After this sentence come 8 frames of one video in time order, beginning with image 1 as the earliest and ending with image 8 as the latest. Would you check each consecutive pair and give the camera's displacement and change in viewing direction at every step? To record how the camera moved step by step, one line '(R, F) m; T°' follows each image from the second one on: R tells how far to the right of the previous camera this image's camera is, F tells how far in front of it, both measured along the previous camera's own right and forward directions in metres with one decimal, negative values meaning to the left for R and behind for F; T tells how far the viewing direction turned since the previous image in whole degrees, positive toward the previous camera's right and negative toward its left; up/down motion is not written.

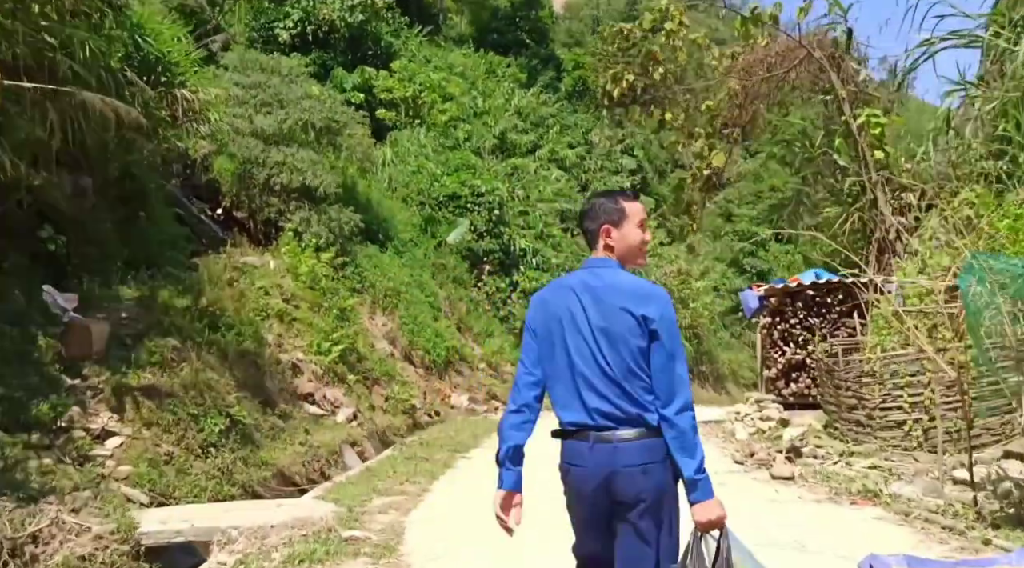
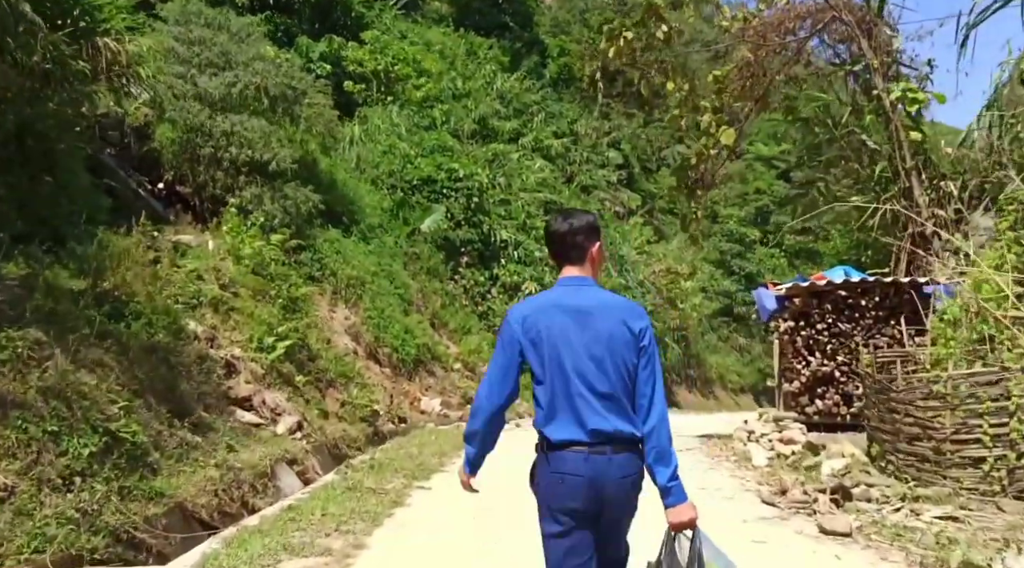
(0.0, +1.9) m; +1°
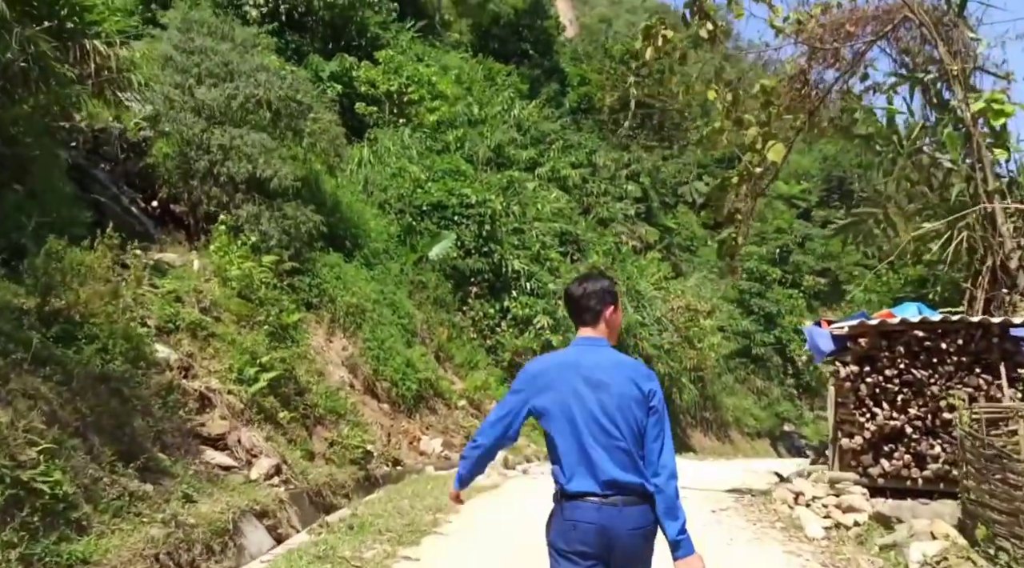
(0.0, +1.1) m; -1°
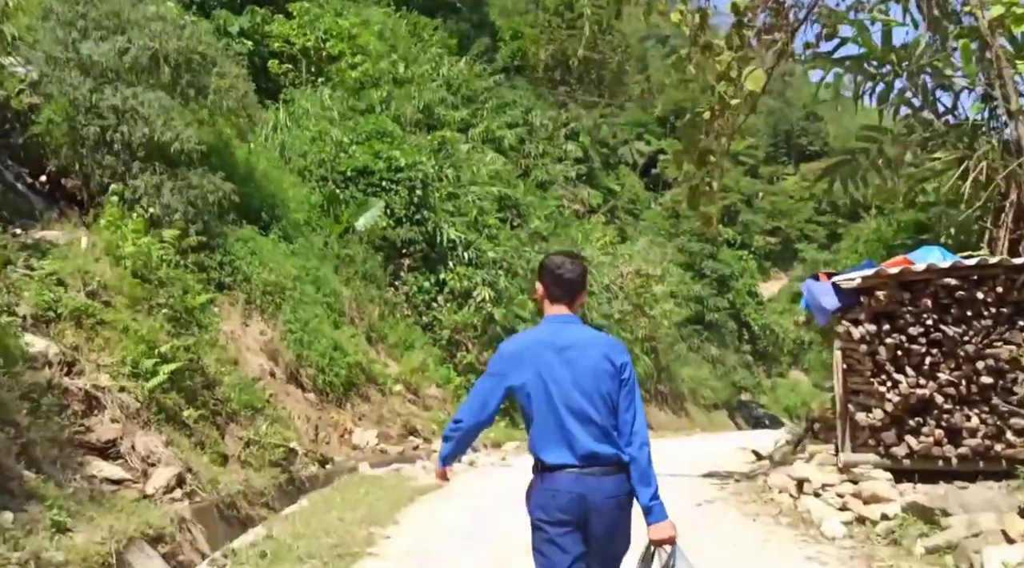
(-0.1, +1.3) m; +4°
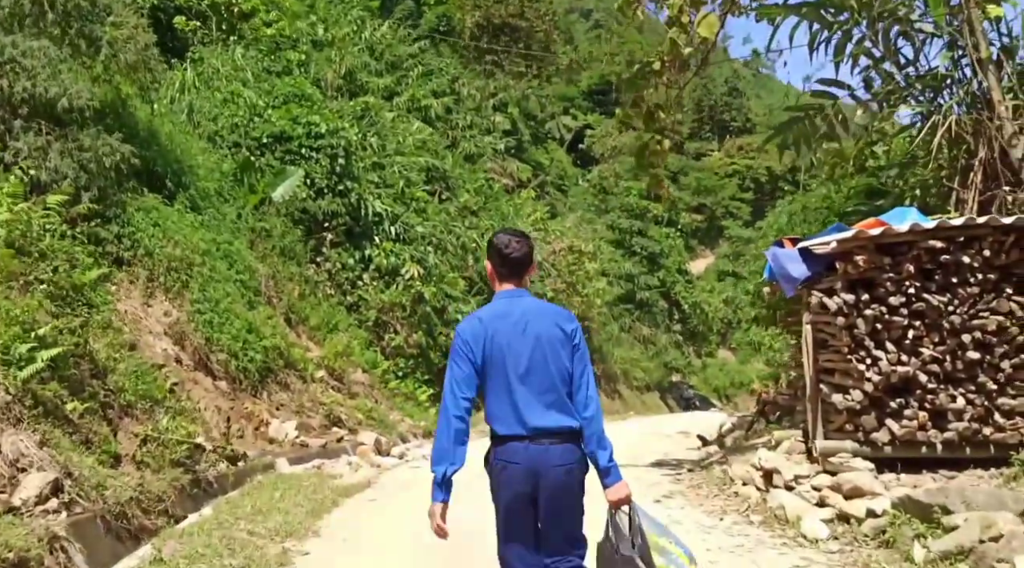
(-0.1, +1.0) m; +5°
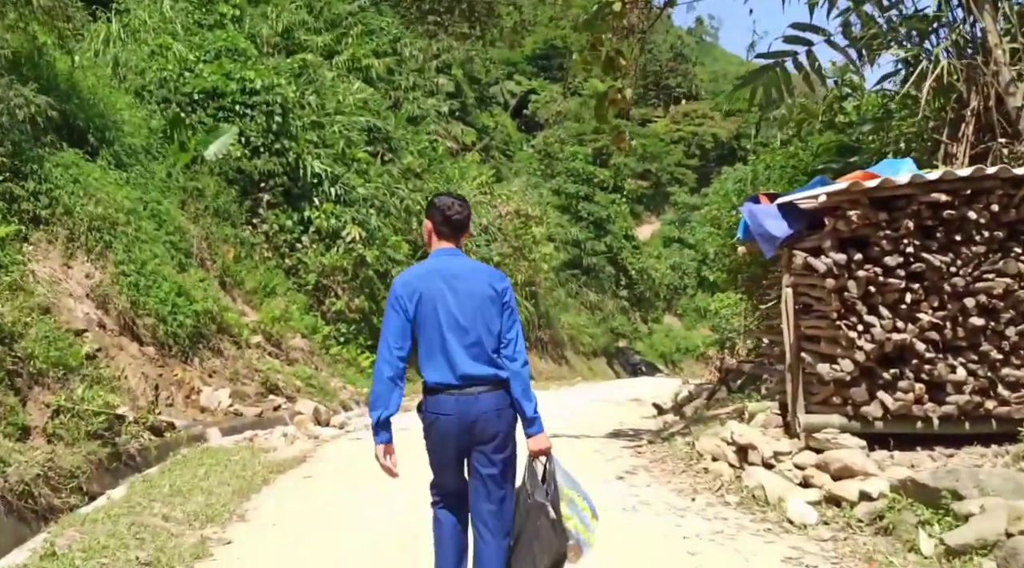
(0.0, +0.4) m; +3°
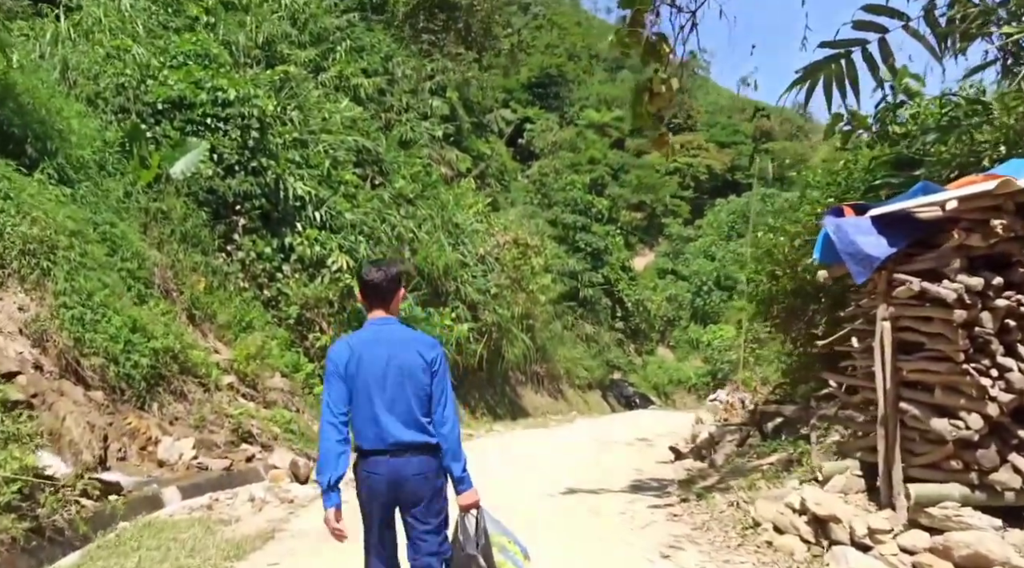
(-0.1, +1.1) m; +1°
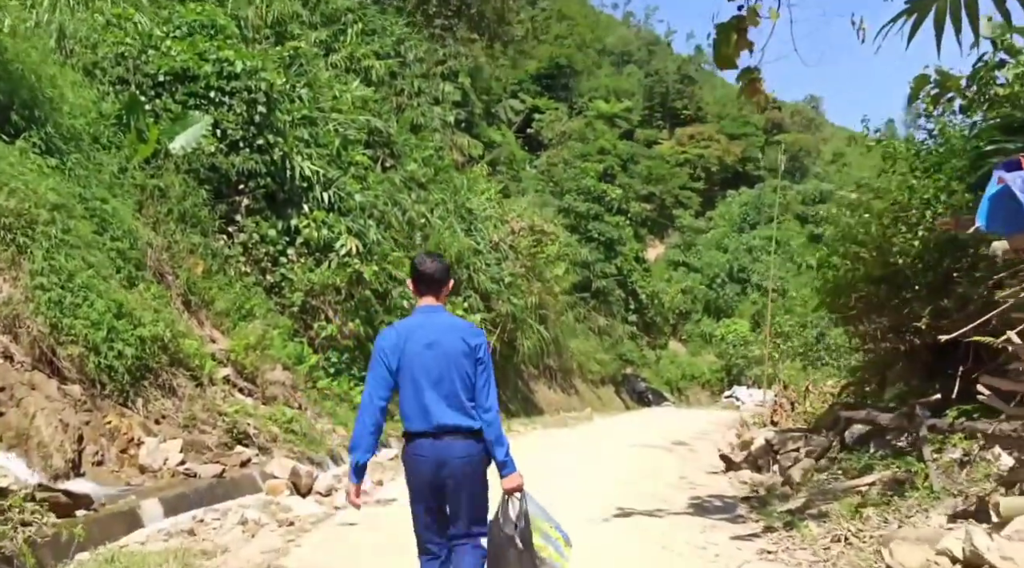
(-0.2, +1.0) m; 0°
